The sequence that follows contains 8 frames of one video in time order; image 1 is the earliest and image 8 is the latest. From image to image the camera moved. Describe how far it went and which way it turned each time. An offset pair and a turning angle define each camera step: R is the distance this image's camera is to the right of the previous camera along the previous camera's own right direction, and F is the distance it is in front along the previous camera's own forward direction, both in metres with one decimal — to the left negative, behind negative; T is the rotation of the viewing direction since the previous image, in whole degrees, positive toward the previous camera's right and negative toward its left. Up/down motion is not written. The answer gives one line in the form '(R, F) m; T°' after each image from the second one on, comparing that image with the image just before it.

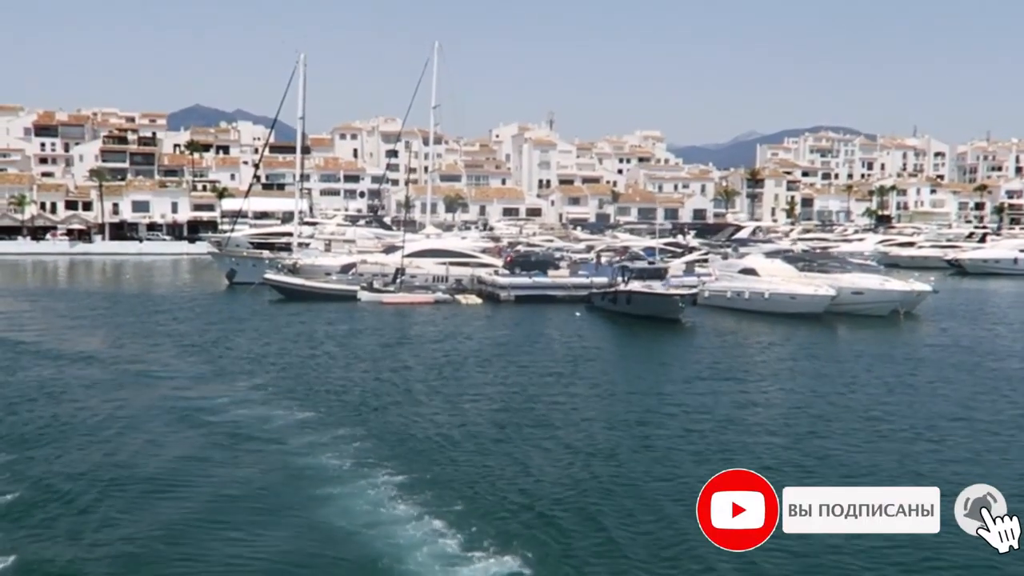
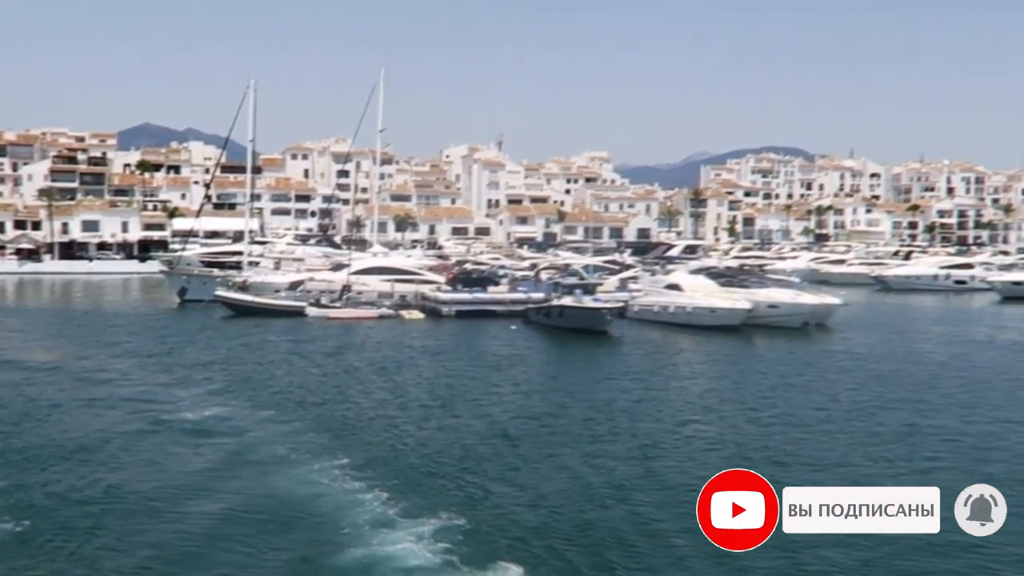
(+0.7, -3.1) m; +3°
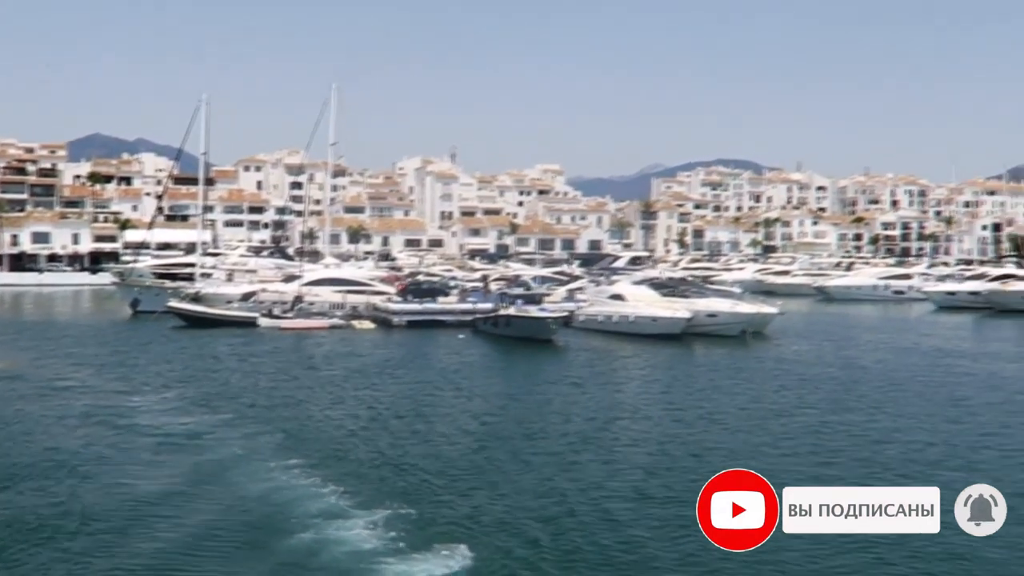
(+0.4, -1.5) m; +2°
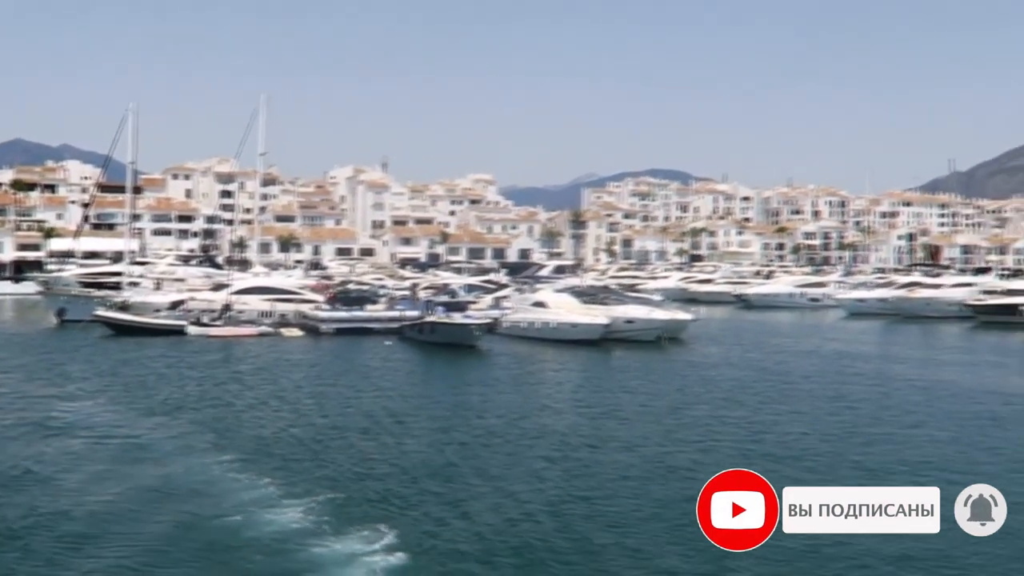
(+0.5, -1.8) m; +4°
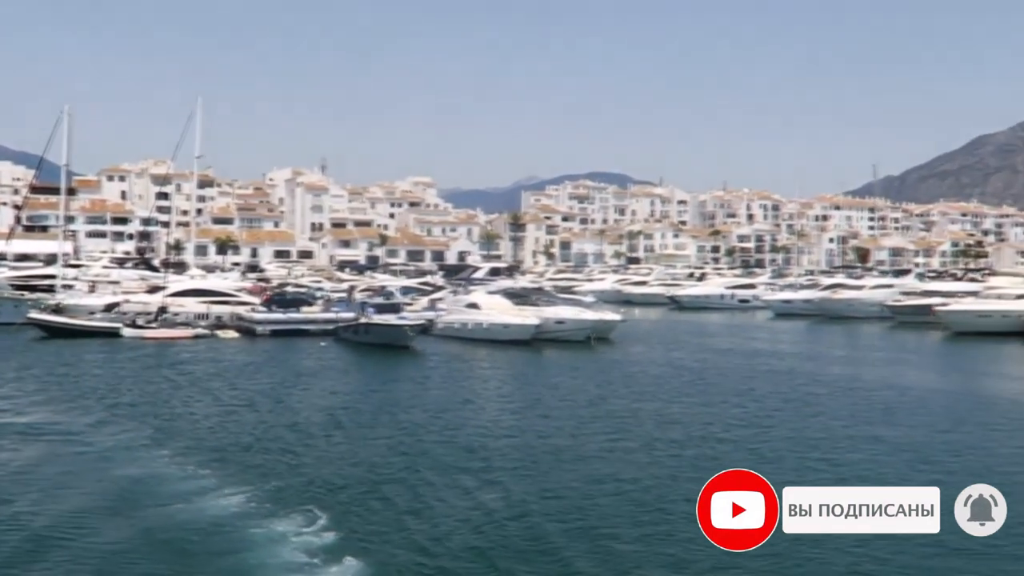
(+0.5, -1.5) m; +3°
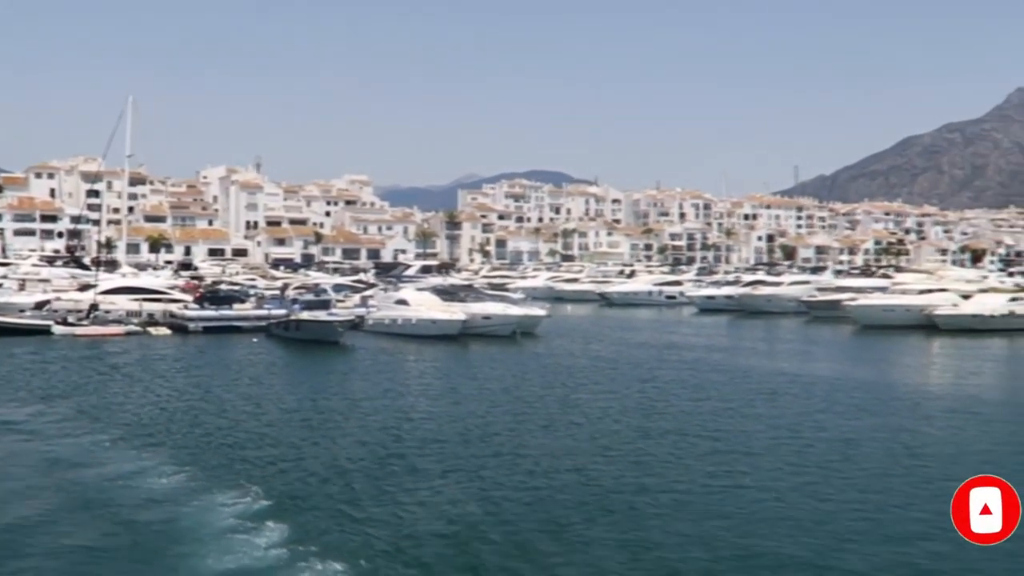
(+0.7, -2.1) m; +3°
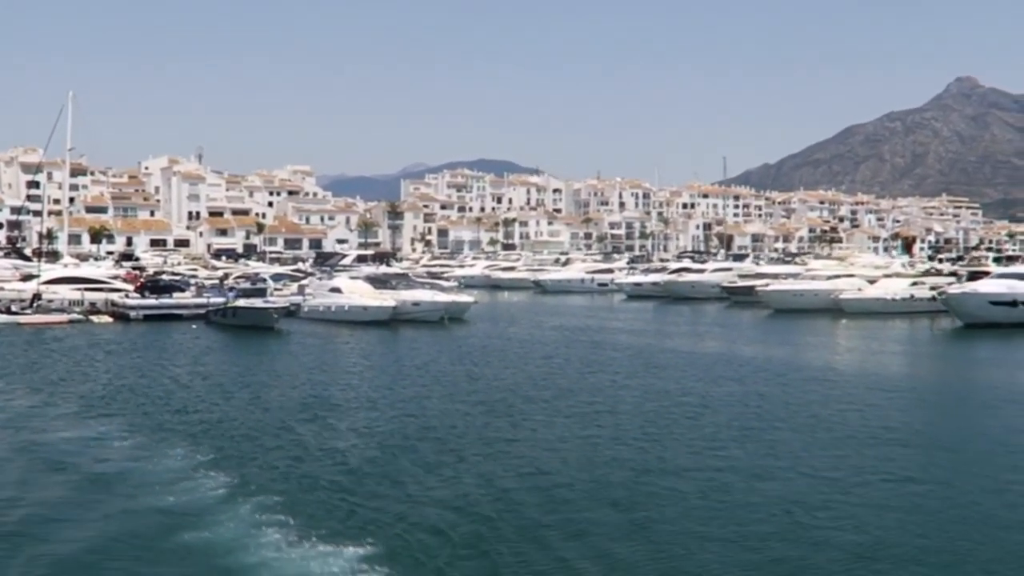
(+1.3, -3.7) m; +3°
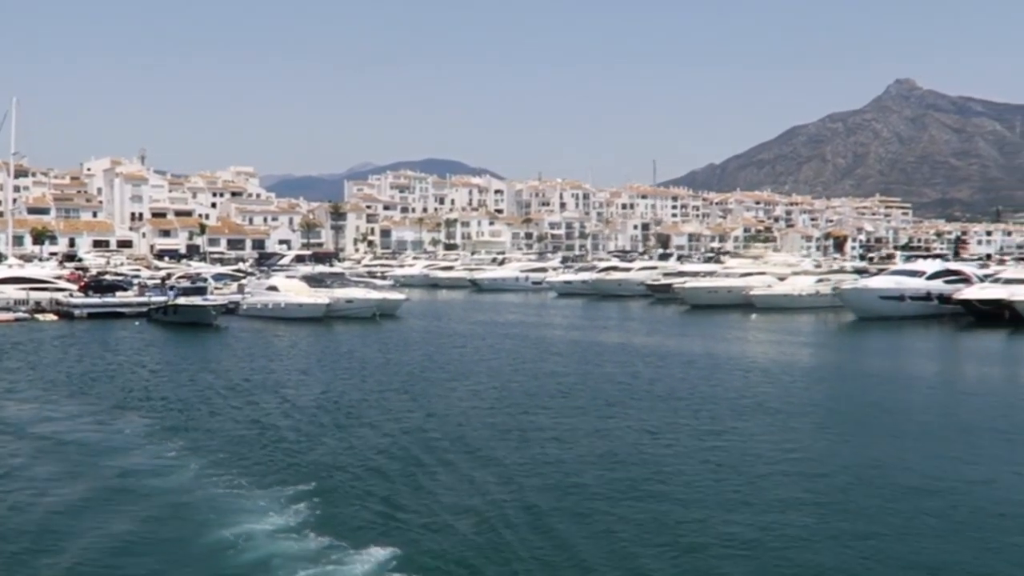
(+1.4, -4.5) m; +3°
